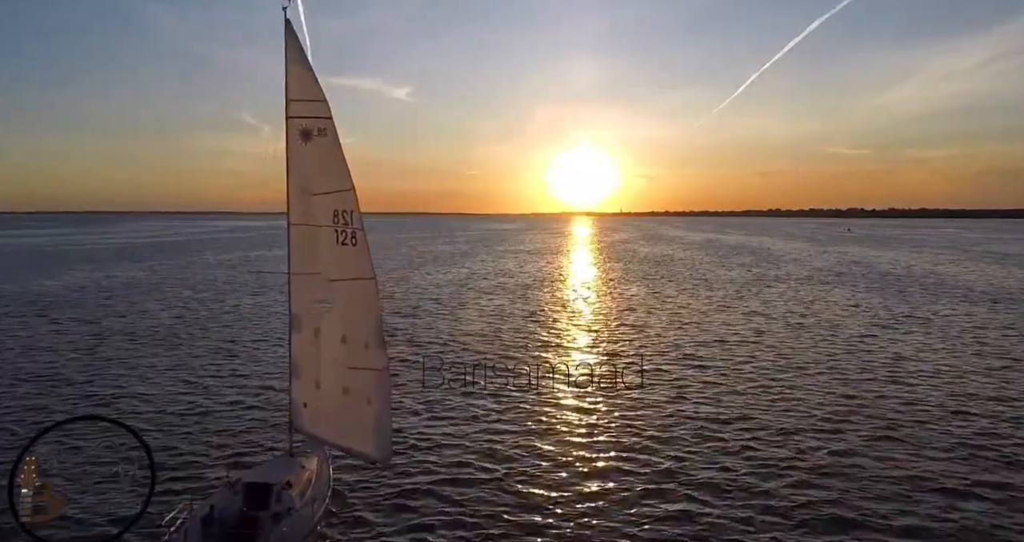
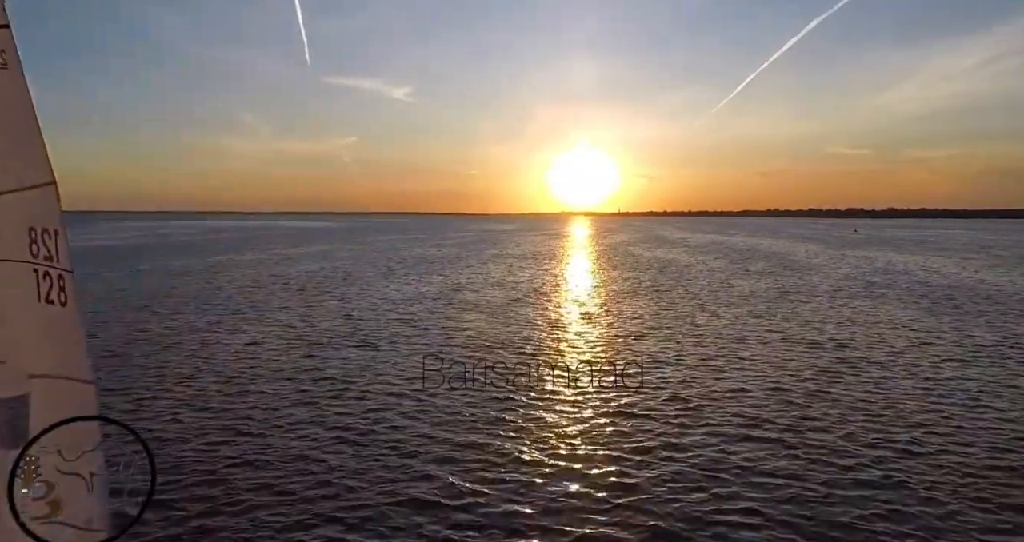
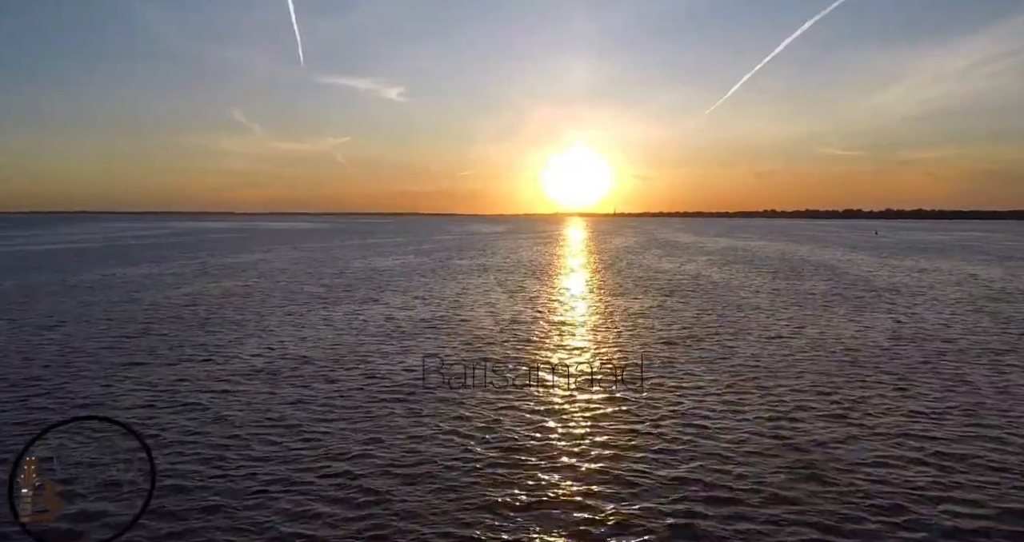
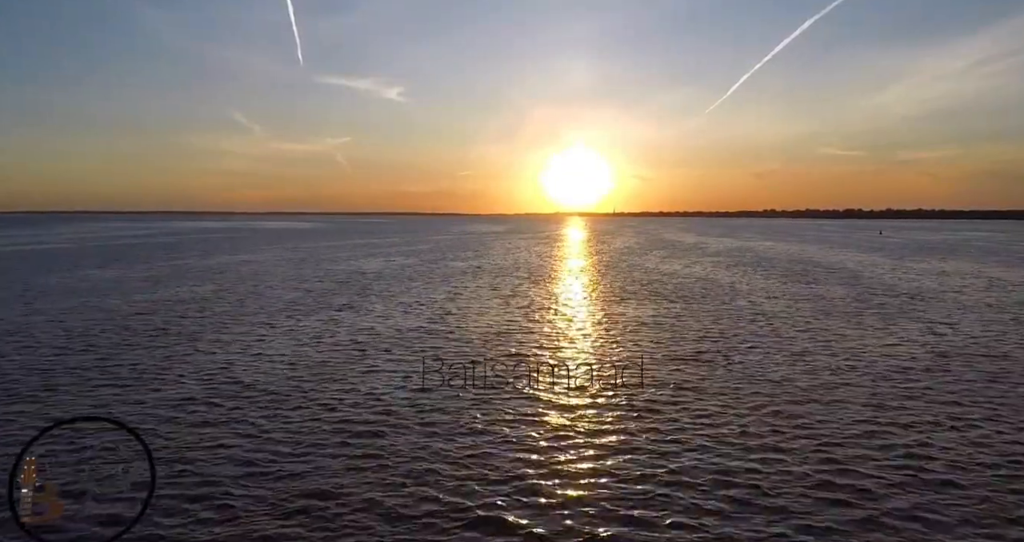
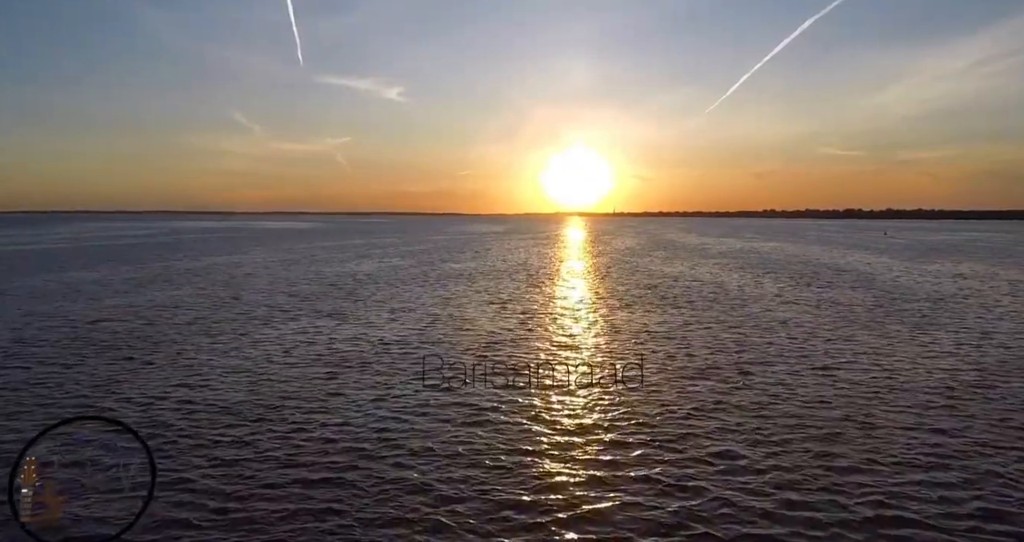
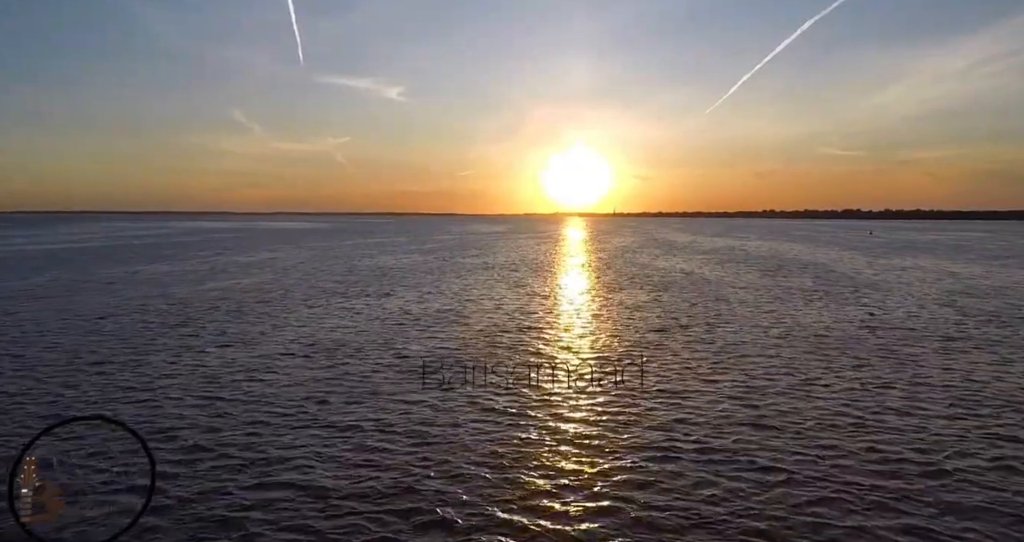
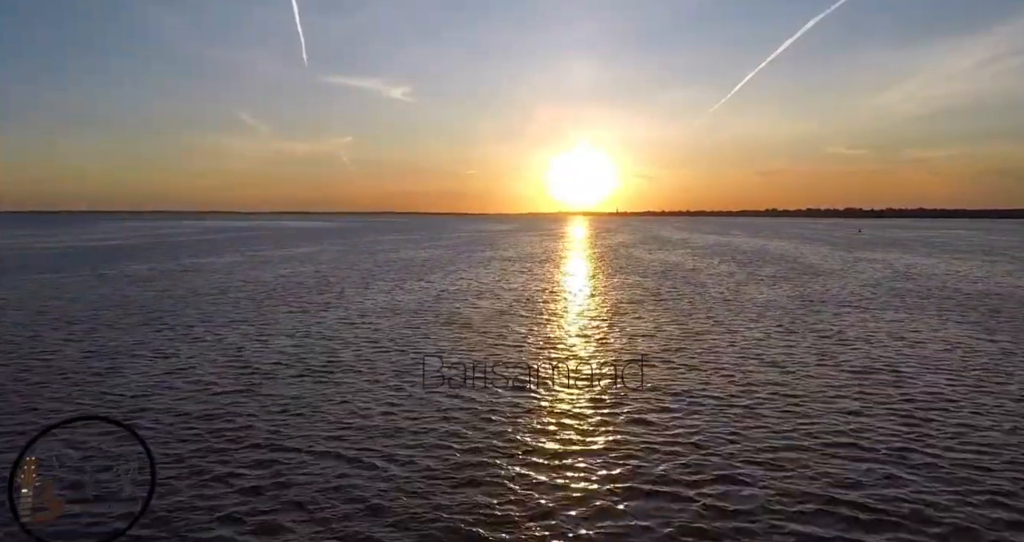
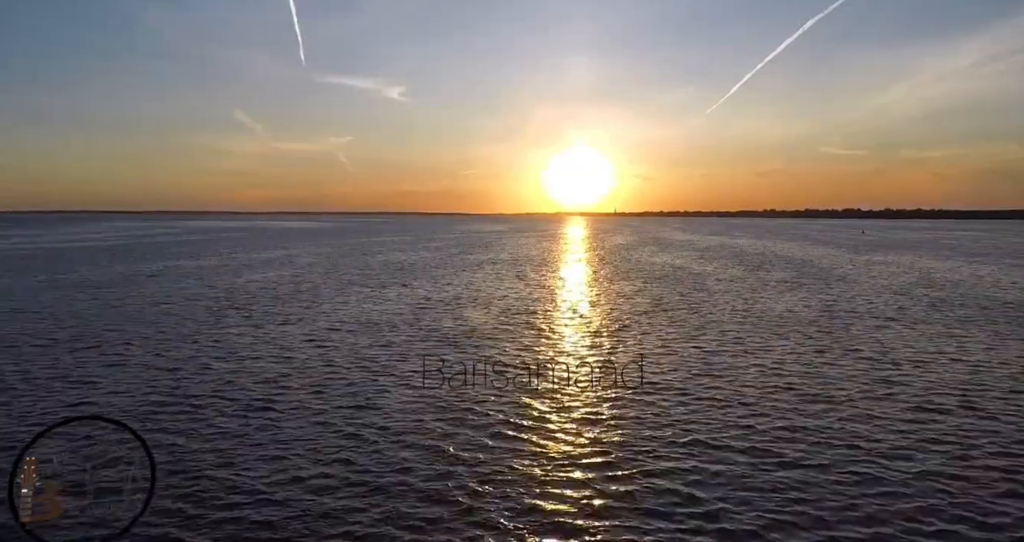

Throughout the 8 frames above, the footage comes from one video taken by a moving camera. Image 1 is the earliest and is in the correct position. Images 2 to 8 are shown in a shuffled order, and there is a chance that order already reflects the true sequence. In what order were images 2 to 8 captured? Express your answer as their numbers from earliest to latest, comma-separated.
2, 7, 8, 6, 3, 4, 5
